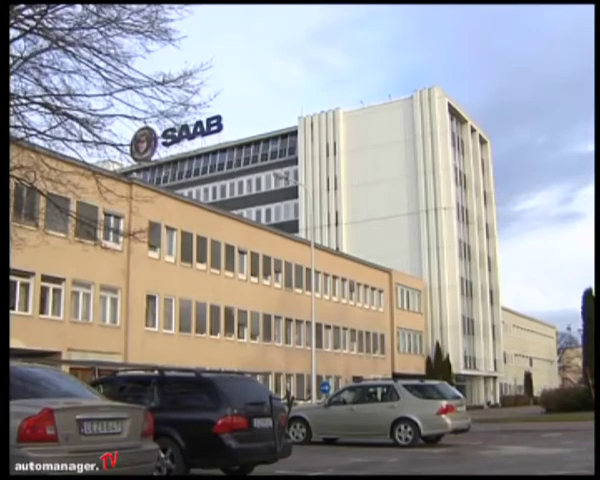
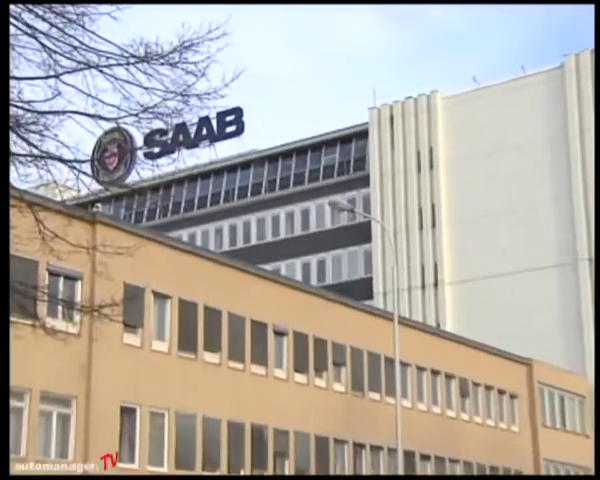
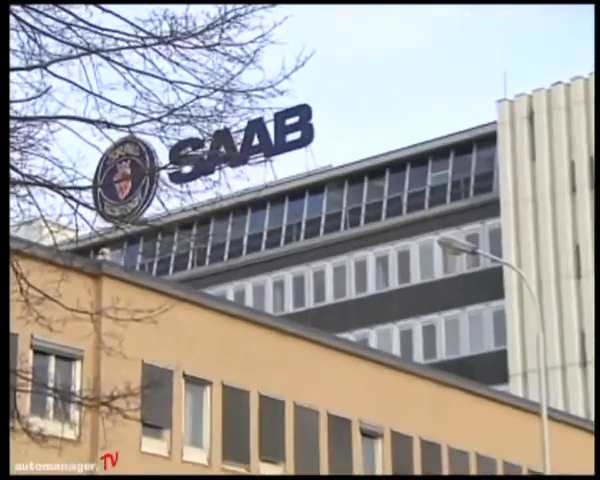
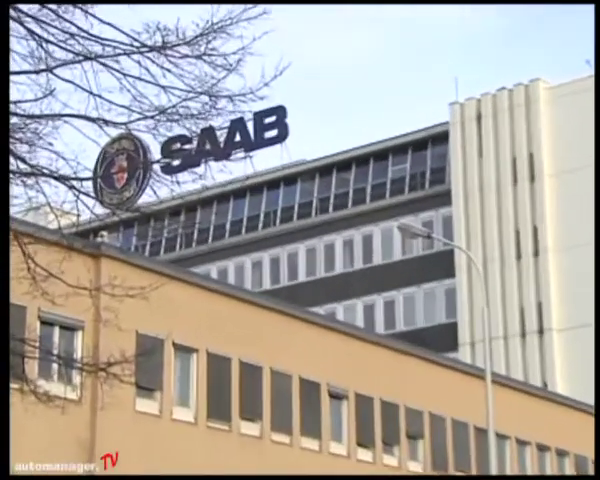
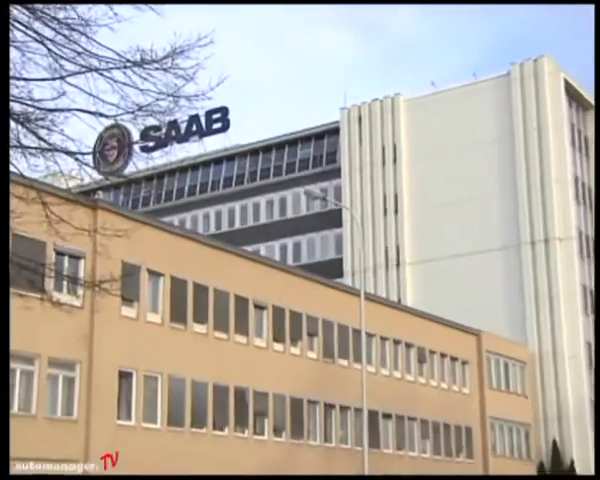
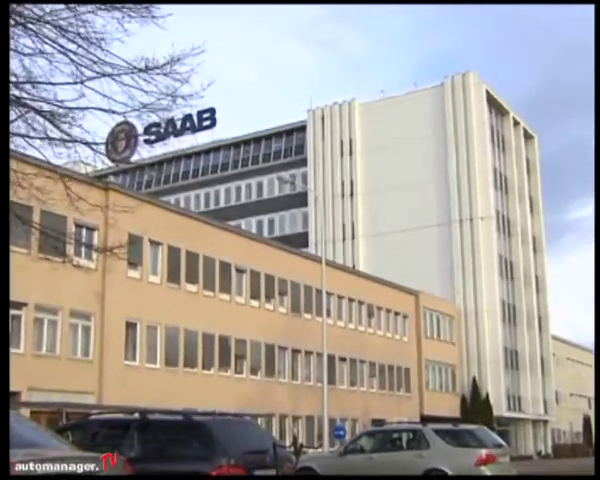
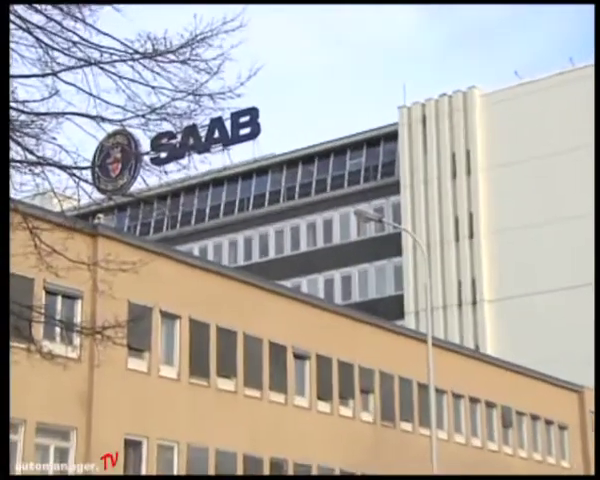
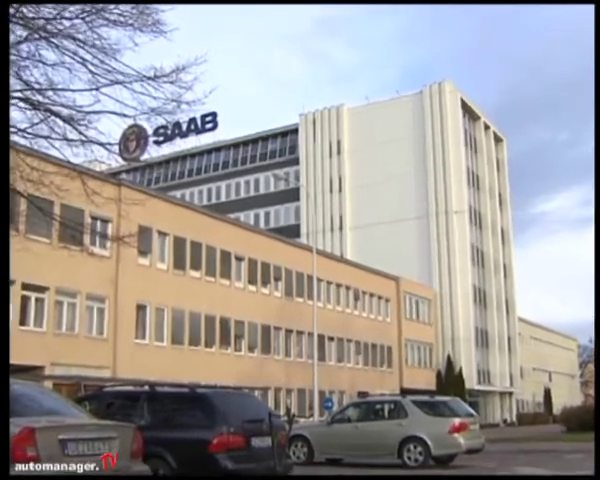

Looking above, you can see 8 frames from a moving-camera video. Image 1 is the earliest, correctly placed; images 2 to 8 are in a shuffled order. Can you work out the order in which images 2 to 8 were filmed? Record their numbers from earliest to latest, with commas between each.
8, 6, 5, 2, 7, 4, 3
